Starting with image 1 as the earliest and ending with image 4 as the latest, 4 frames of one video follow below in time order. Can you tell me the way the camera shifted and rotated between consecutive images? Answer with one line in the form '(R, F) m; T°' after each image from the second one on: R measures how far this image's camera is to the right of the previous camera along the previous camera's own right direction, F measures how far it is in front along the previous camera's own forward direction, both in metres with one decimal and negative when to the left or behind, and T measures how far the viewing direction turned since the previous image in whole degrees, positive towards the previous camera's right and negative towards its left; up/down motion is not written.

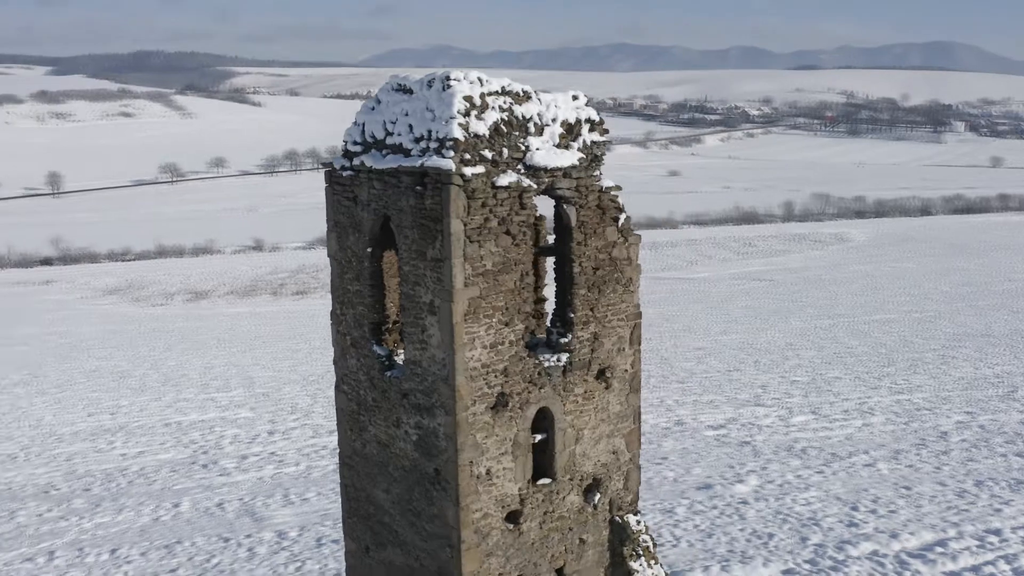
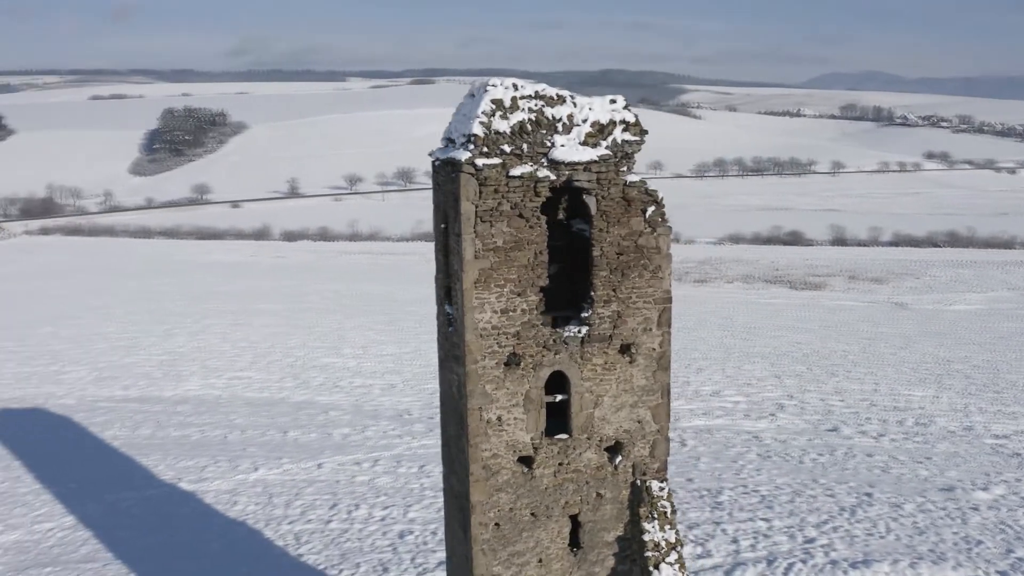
(+4.6, -0.6) m; -29°
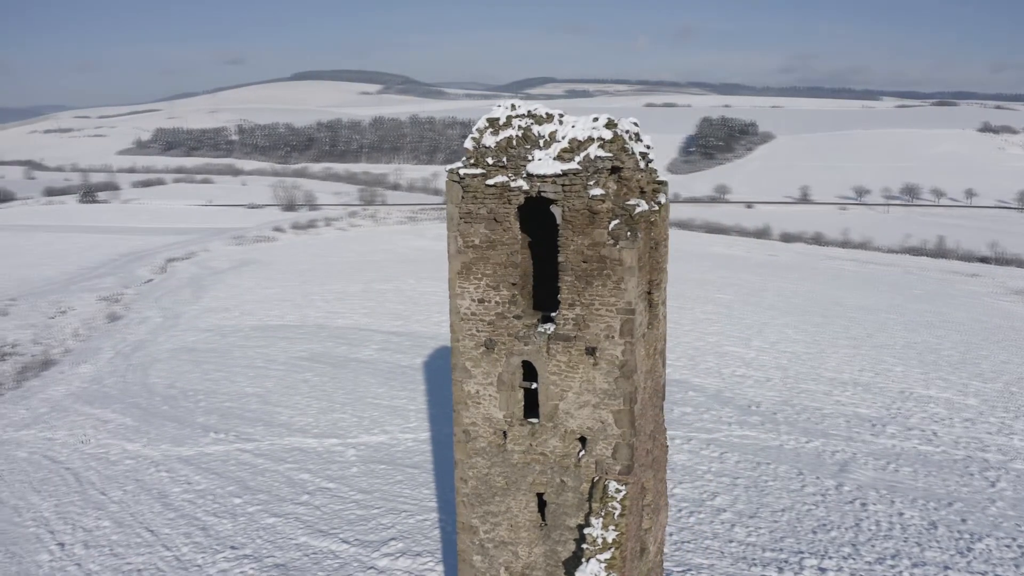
(+7.0, +0.7) m; -38°
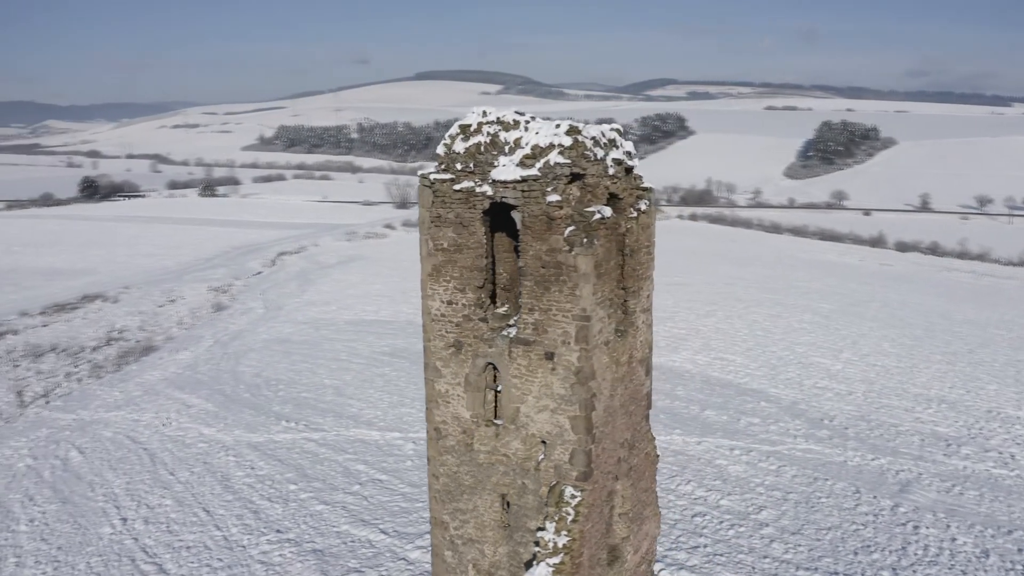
(+2.1, +0.1) m; -10°
